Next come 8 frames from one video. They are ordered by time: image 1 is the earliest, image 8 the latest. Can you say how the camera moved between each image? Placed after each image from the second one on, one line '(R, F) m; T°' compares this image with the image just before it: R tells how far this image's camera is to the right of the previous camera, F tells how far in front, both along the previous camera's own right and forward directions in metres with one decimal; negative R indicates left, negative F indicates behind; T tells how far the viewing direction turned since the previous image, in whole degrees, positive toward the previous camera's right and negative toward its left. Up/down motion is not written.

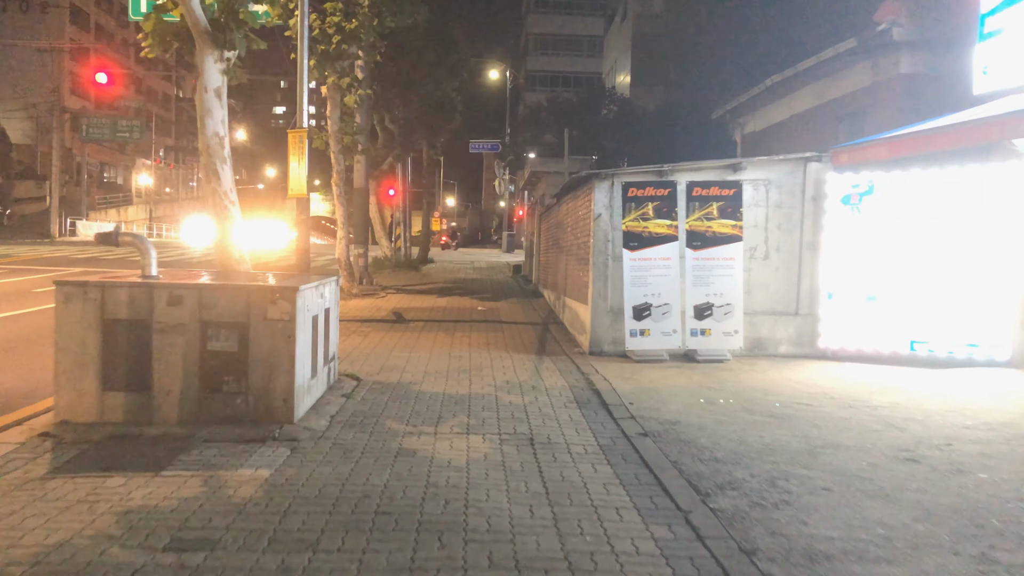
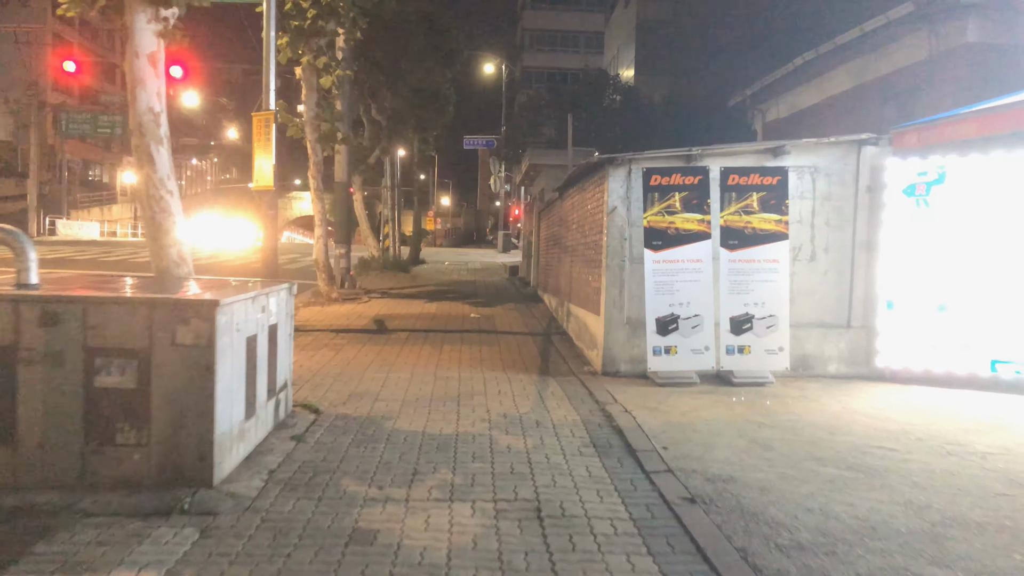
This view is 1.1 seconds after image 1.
(0.0, +1.6) m; 0°
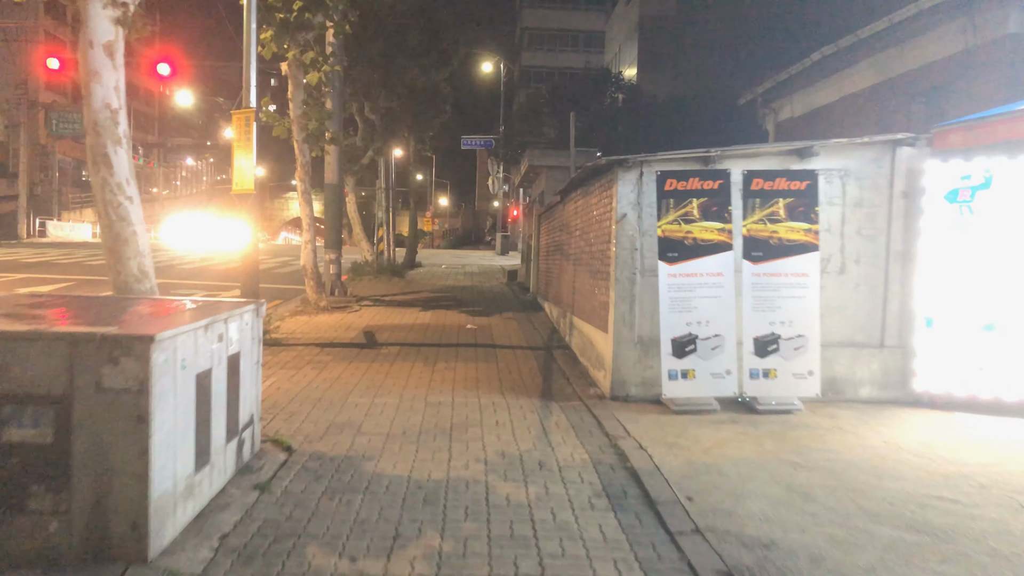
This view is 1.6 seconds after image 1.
(0.0, +0.8) m; 0°
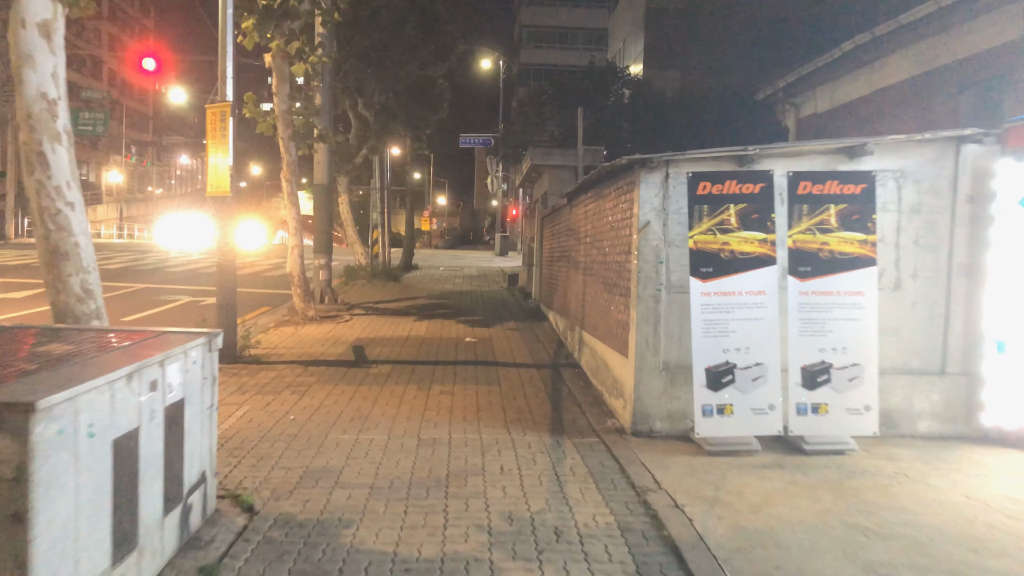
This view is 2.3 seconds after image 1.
(-0.1, +1.0) m; 0°
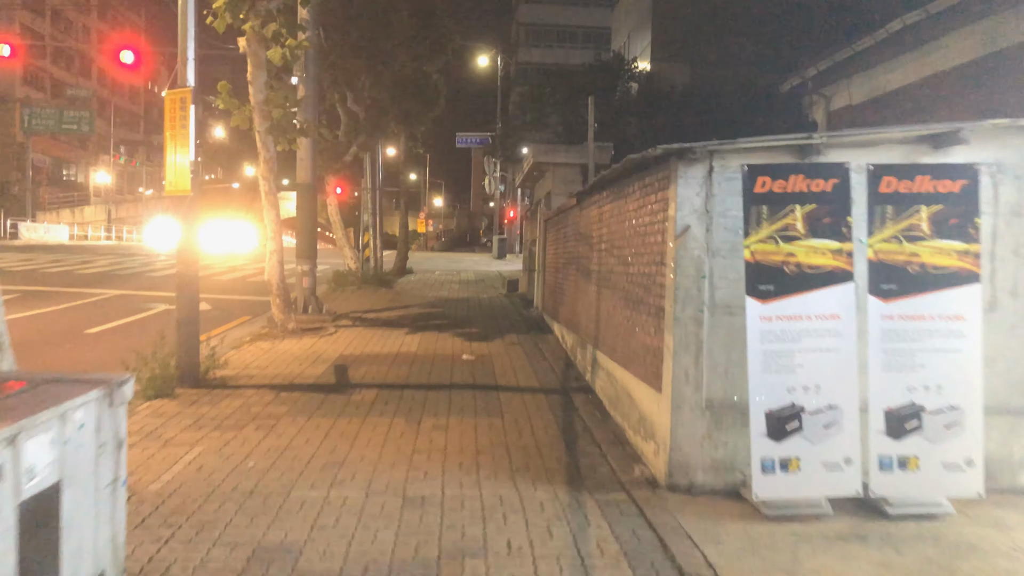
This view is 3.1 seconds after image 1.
(-0.1, +1.3) m; 0°
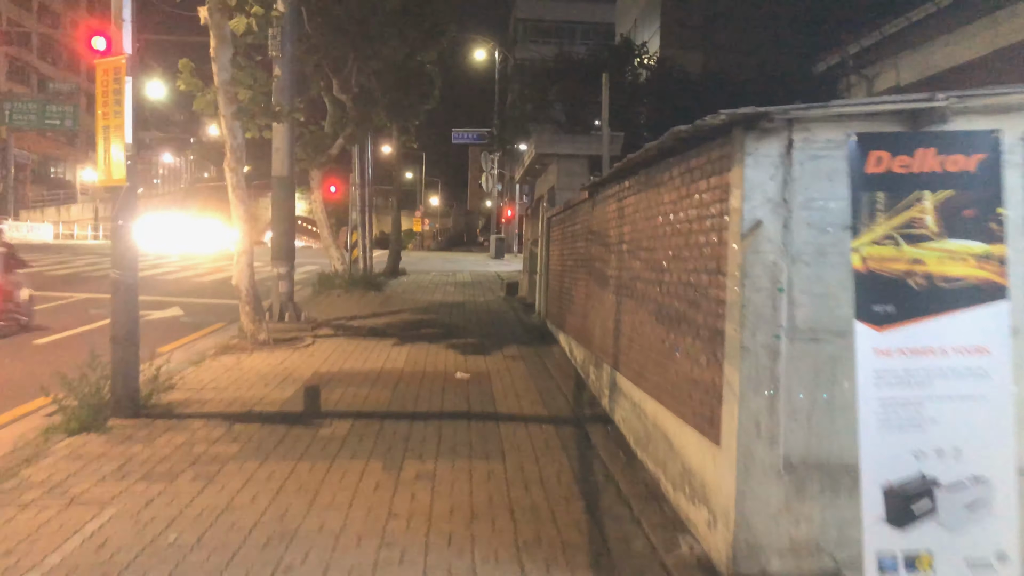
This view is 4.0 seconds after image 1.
(0.0, +1.4) m; 0°
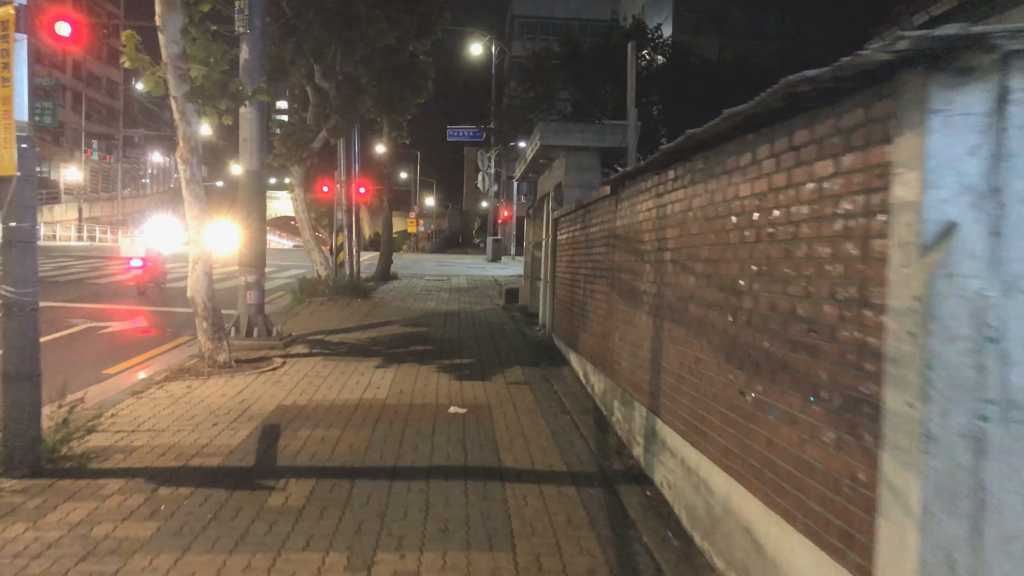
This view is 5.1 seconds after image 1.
(-0.1, +1.6) m; 0°
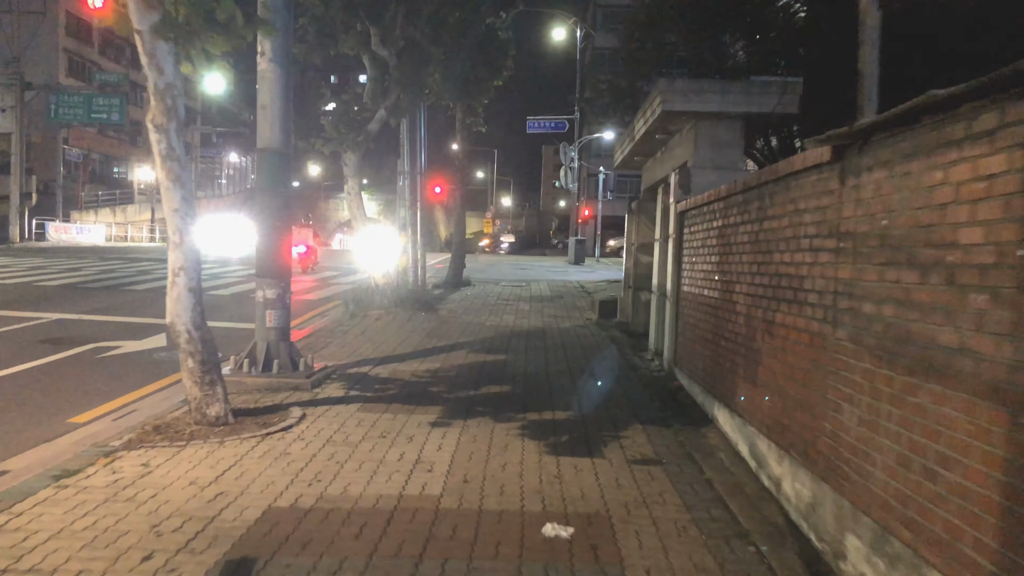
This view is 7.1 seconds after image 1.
(-0.3, +3.1) m; -5°
